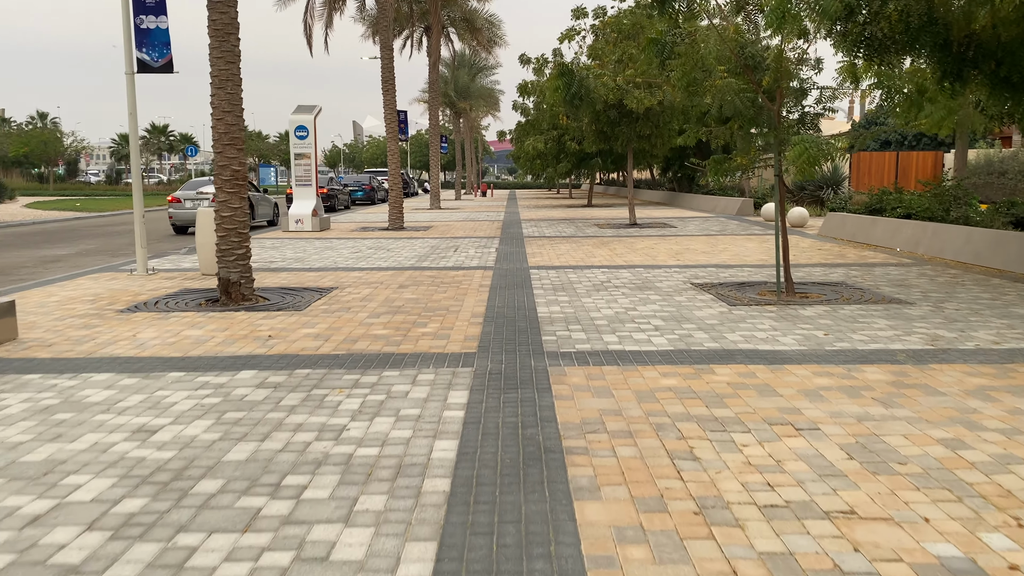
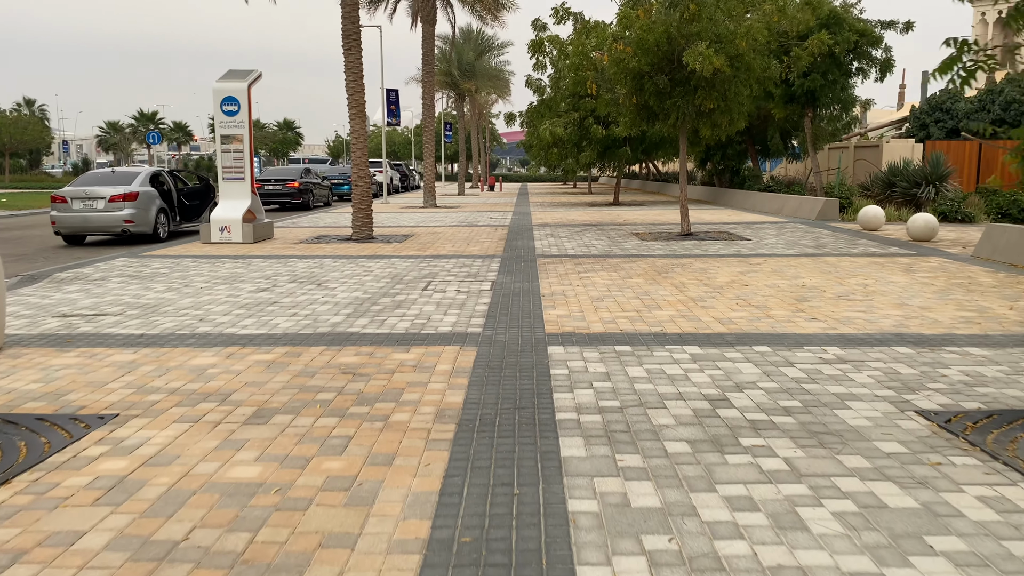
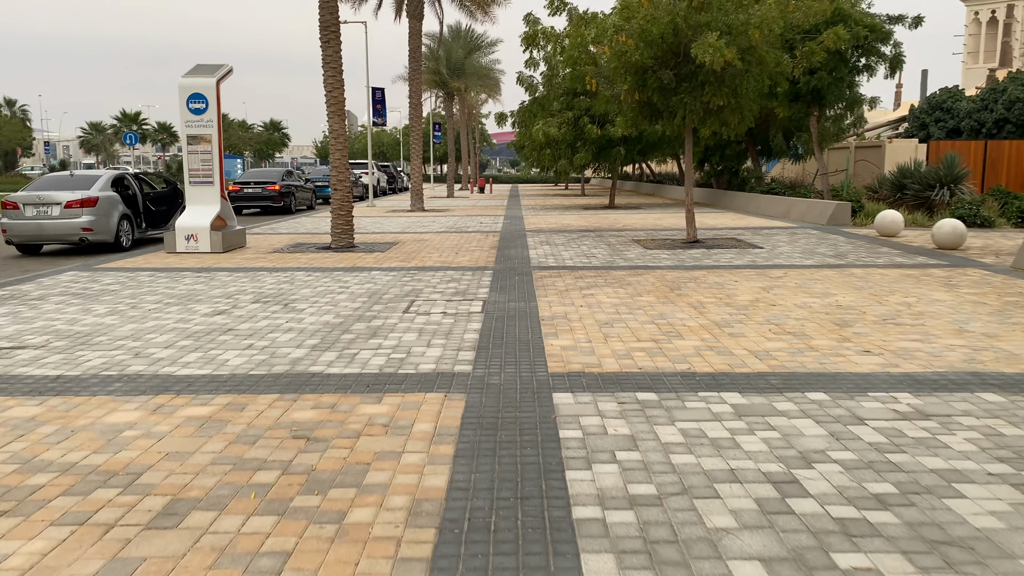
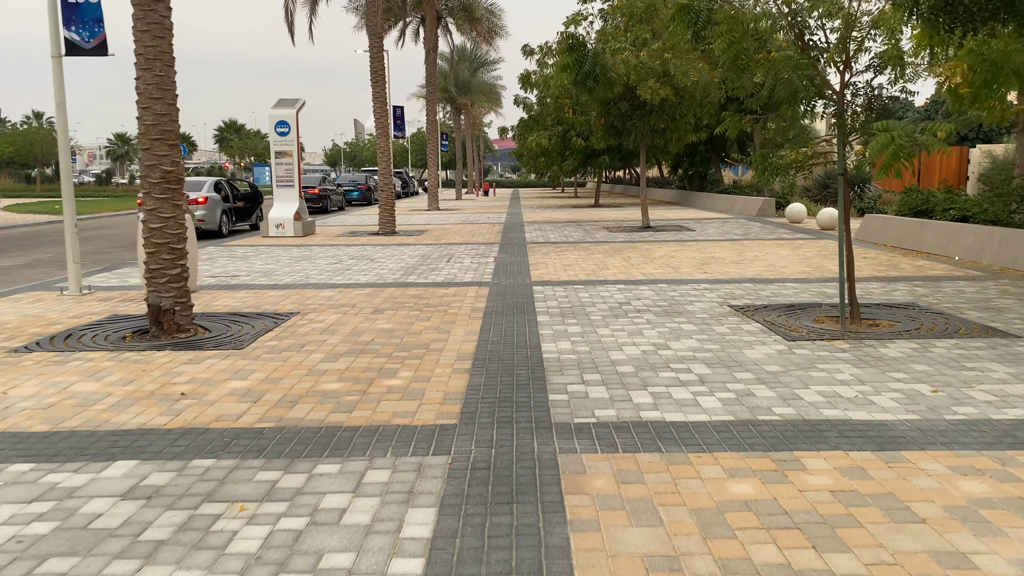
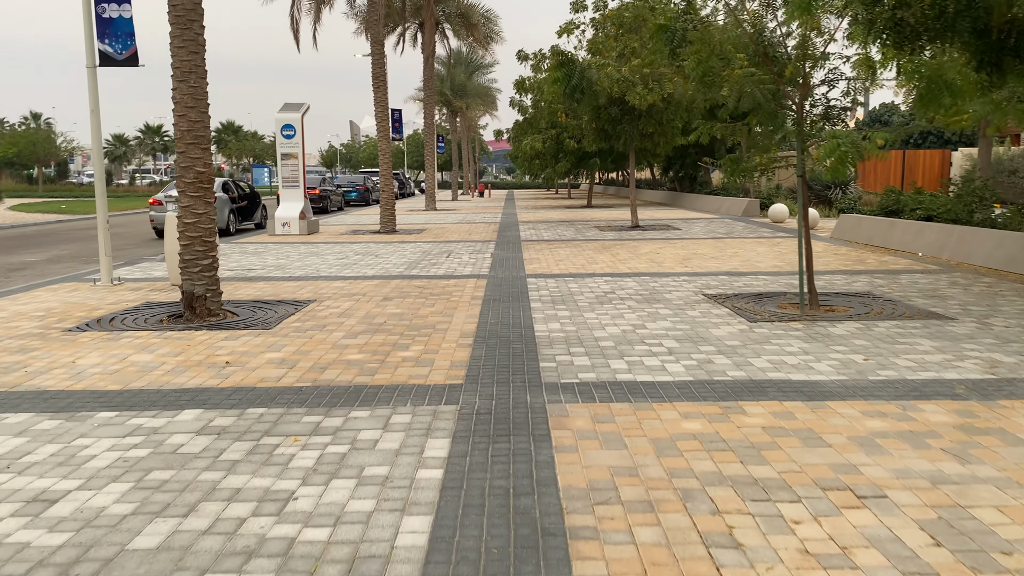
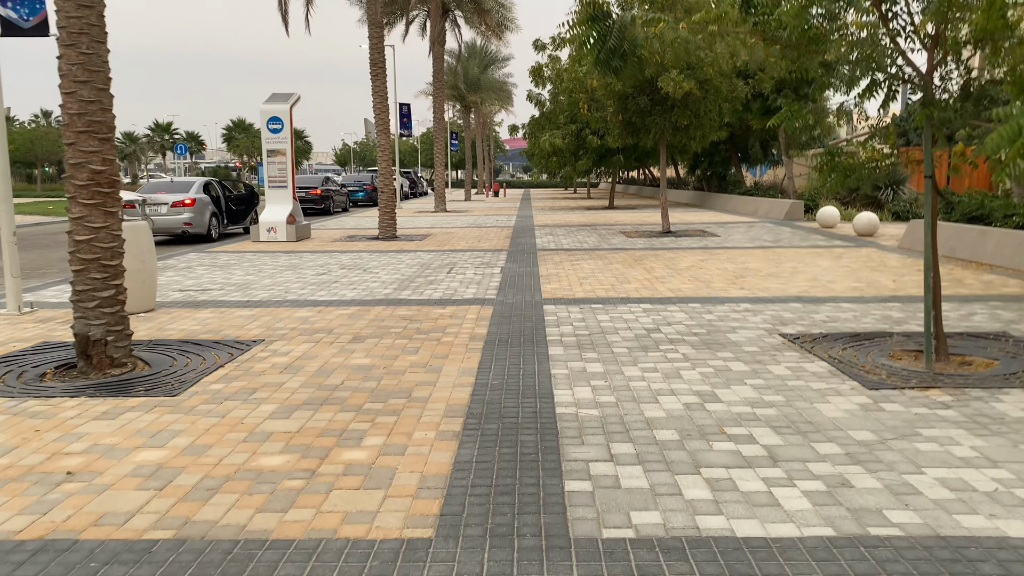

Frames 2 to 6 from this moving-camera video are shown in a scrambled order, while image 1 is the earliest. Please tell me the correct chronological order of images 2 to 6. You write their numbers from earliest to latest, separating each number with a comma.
5, 4, 6, 2, 3
